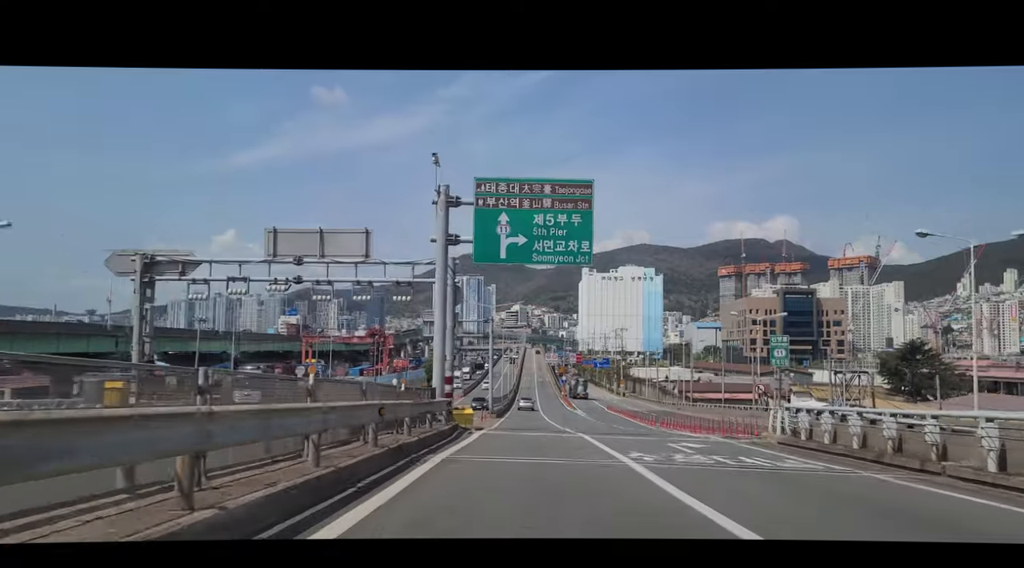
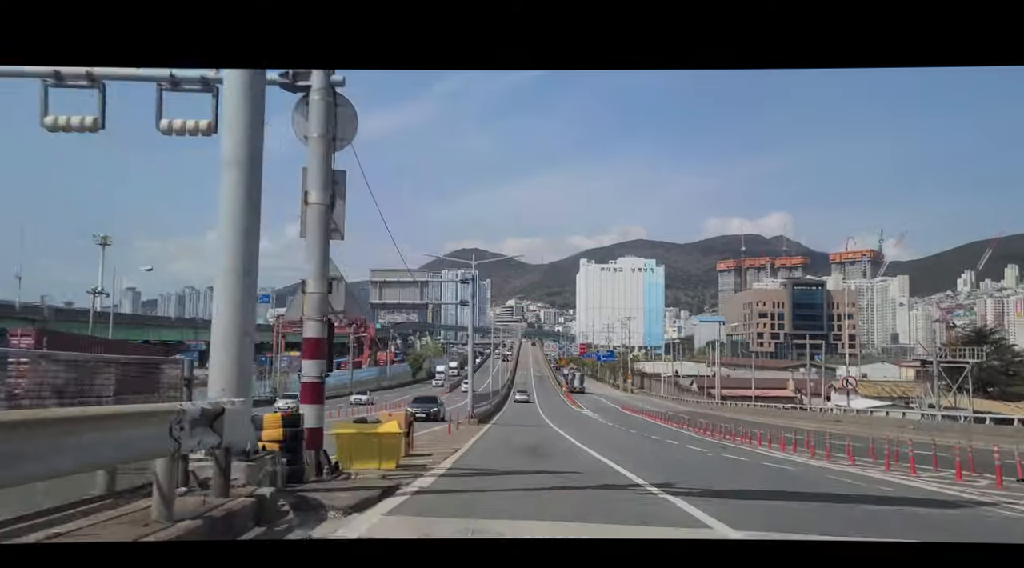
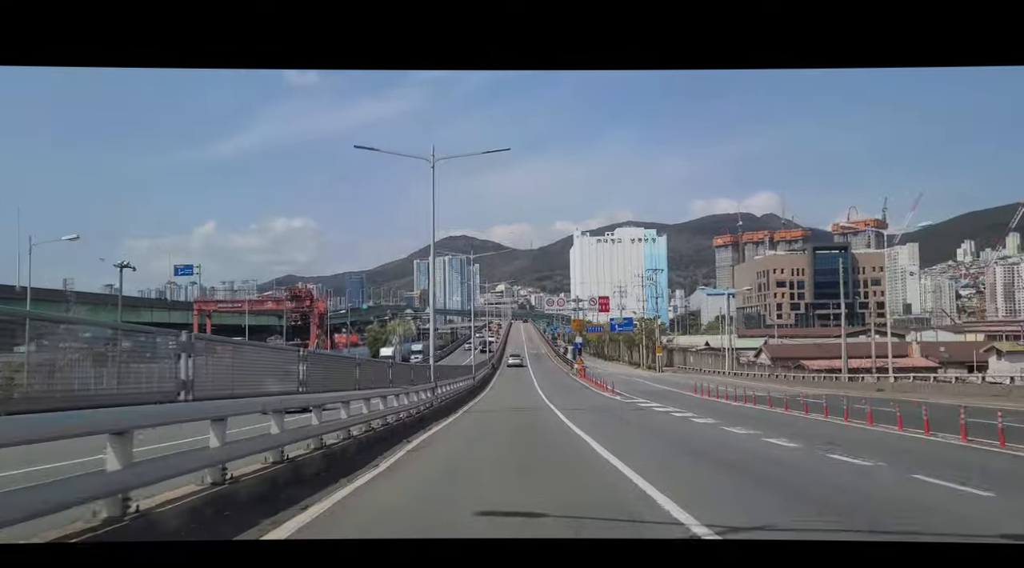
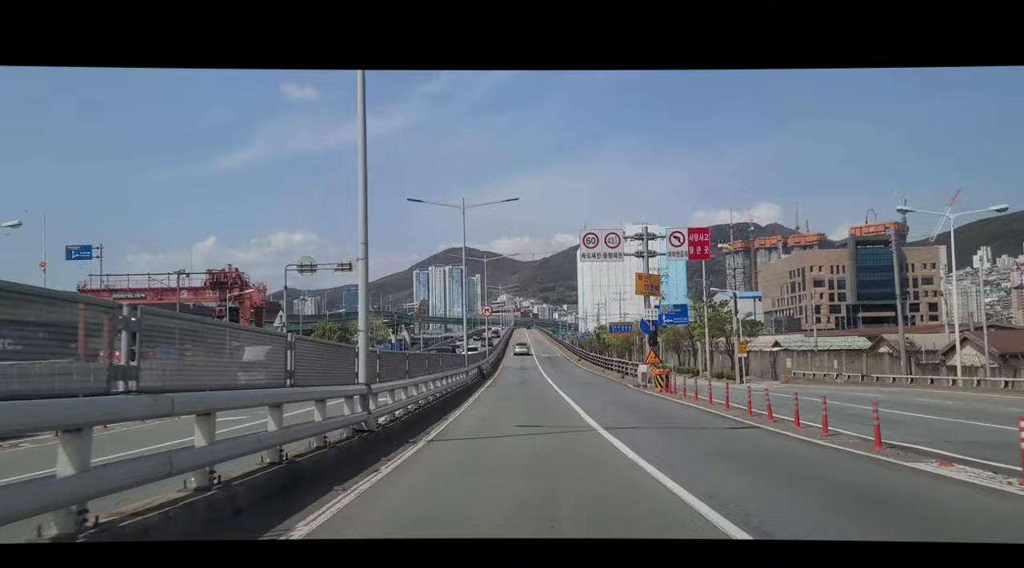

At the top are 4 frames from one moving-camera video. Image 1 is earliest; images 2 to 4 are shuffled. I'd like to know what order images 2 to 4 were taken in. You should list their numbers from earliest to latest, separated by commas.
2, 3, 4
